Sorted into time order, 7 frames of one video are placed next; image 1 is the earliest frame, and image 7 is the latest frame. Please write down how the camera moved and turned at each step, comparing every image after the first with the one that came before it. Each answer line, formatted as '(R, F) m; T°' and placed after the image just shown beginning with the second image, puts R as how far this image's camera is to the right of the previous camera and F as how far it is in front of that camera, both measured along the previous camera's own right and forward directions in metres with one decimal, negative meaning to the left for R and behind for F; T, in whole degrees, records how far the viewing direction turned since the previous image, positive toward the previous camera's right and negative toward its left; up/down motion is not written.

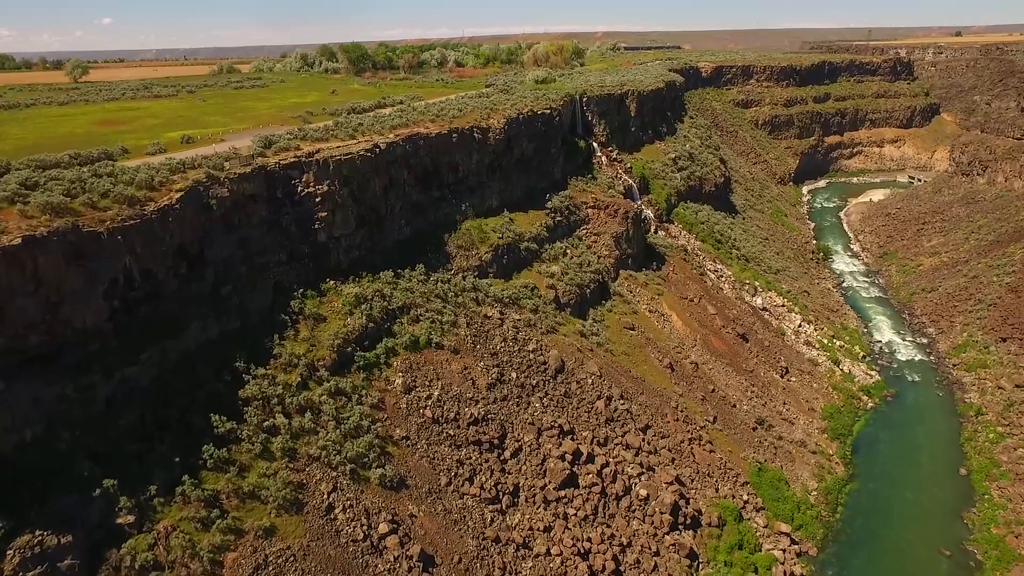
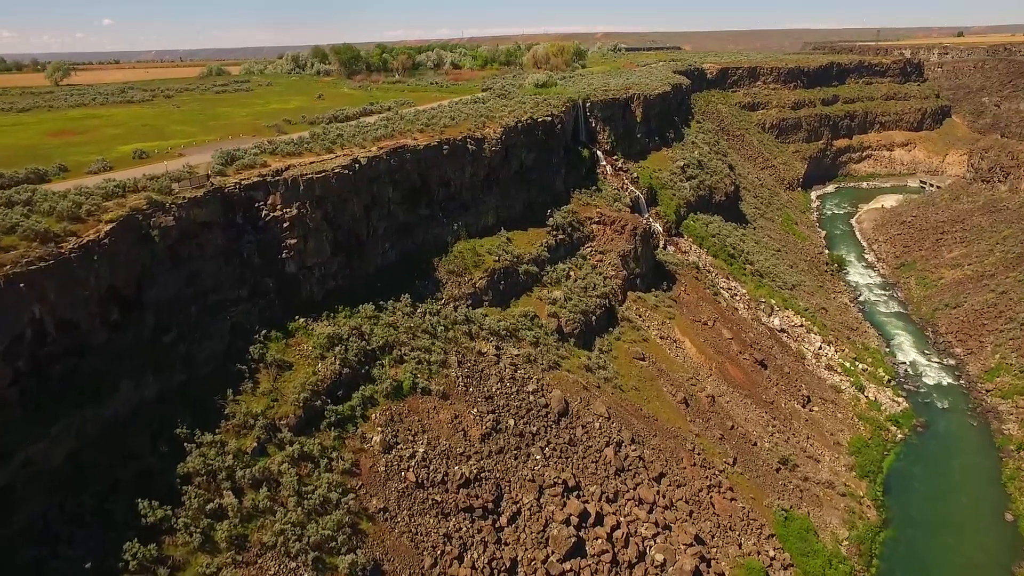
(+0.1, +3.1) m; 0°
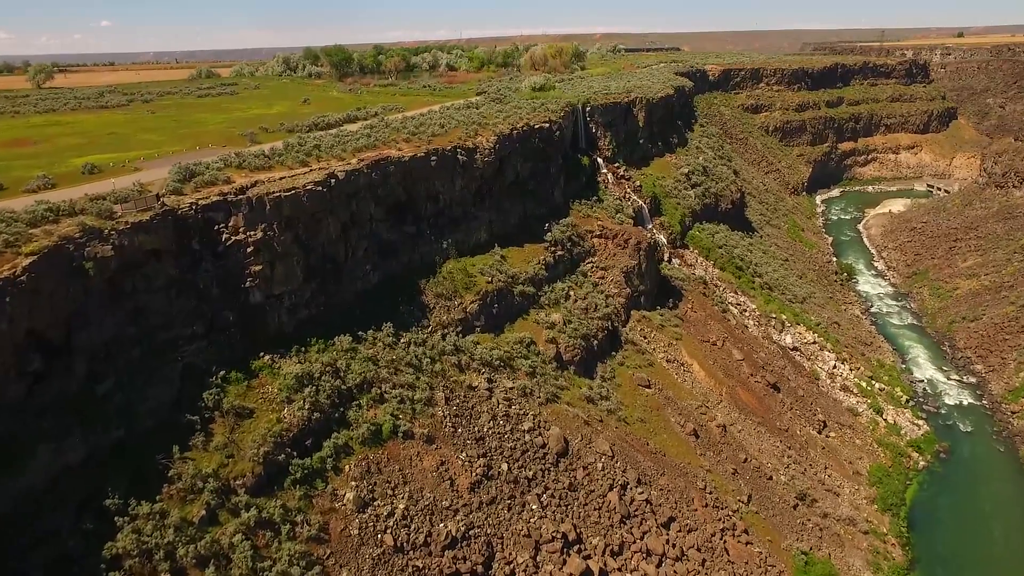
(+0.2, +2.3) m; 0°
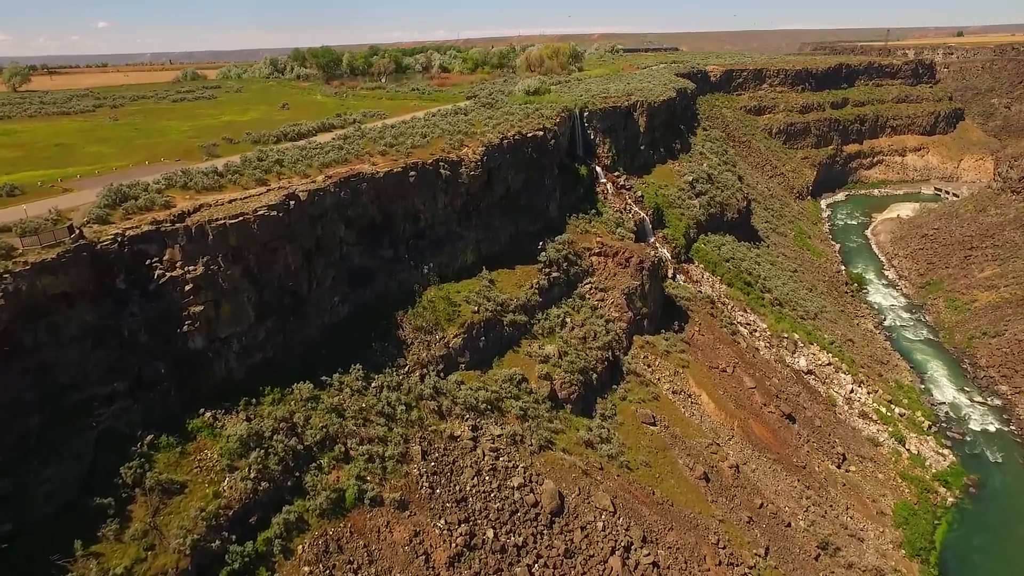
(+0.4, +2.7) m; 0°
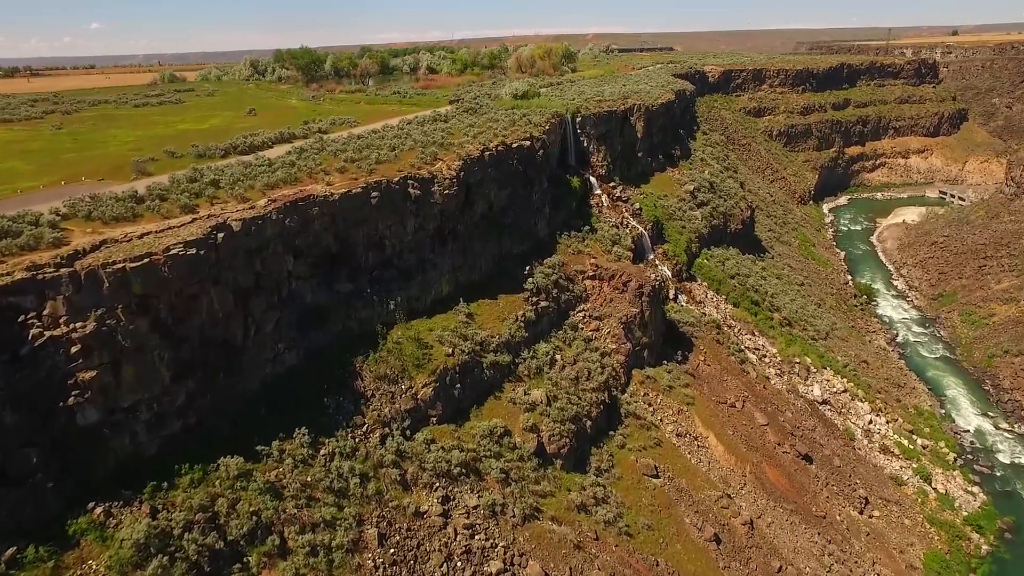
(+0.5, +3.2) m; 0°
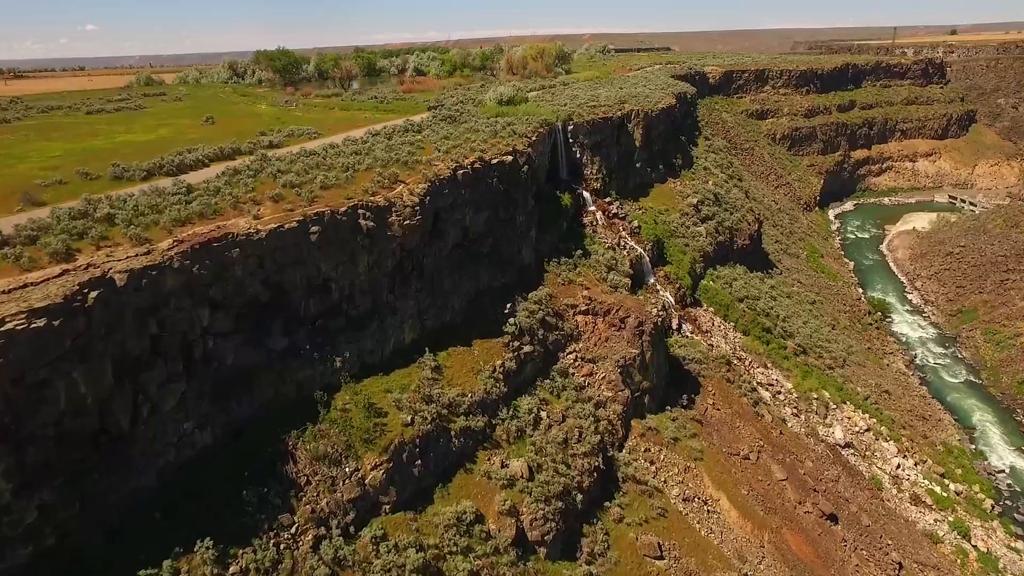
(+0.7, +3.5) m; 0°
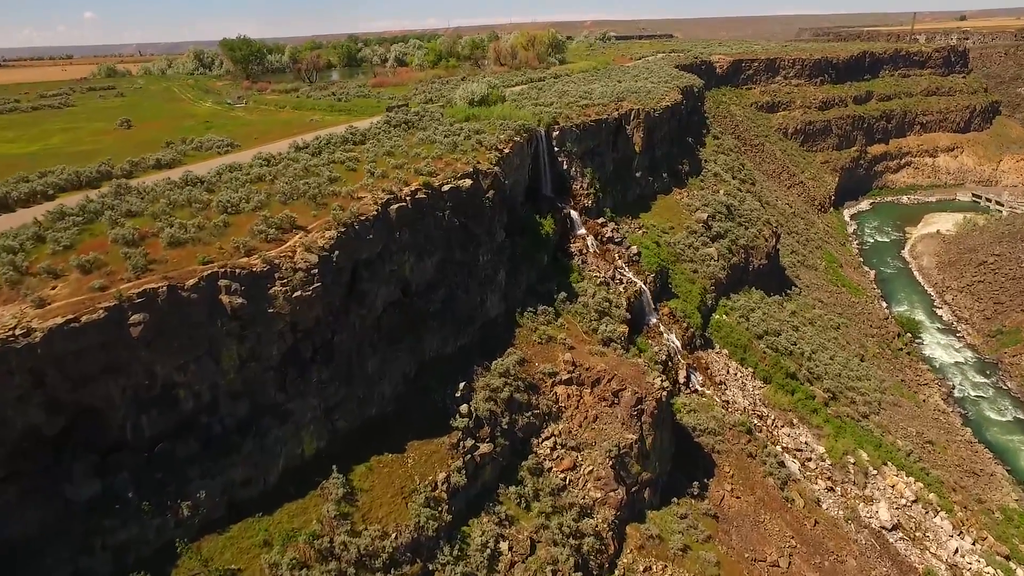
(+1.2, +5.4) m; 0°
